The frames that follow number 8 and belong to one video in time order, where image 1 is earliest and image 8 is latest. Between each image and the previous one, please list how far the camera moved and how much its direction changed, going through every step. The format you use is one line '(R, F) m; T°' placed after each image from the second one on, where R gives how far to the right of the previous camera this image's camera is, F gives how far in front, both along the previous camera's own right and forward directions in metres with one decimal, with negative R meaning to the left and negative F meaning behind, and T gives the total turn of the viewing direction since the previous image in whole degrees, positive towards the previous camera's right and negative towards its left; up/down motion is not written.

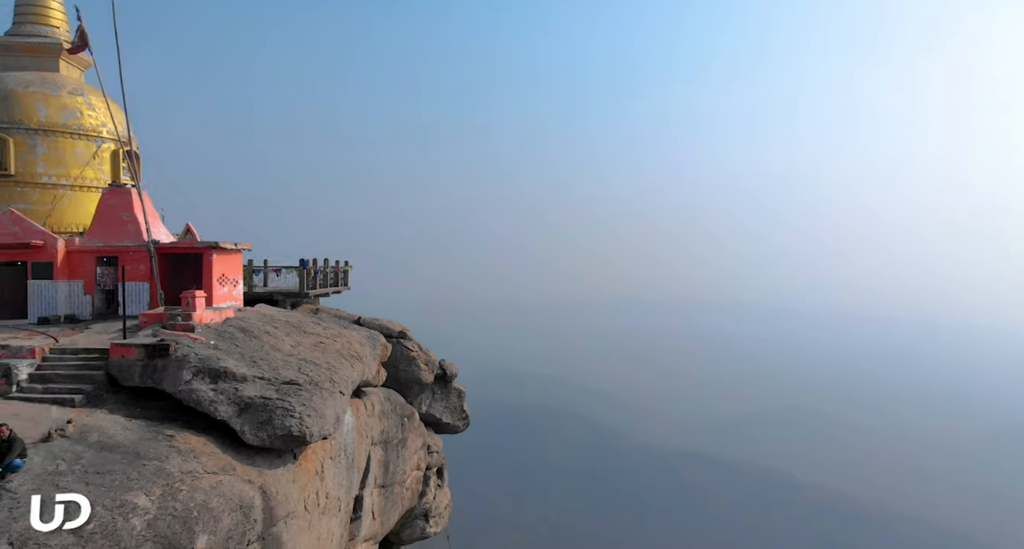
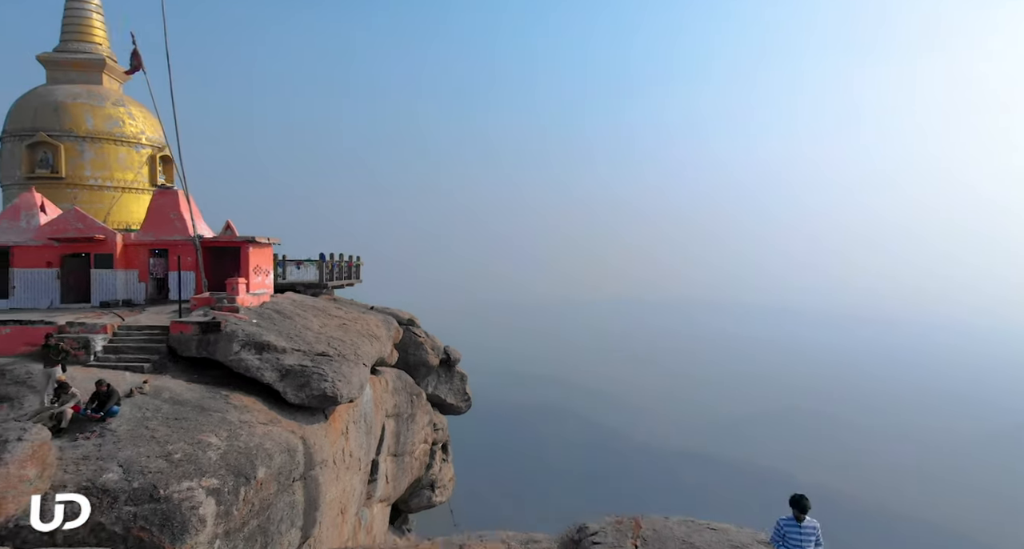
(0.0, -1.3) m; 0°
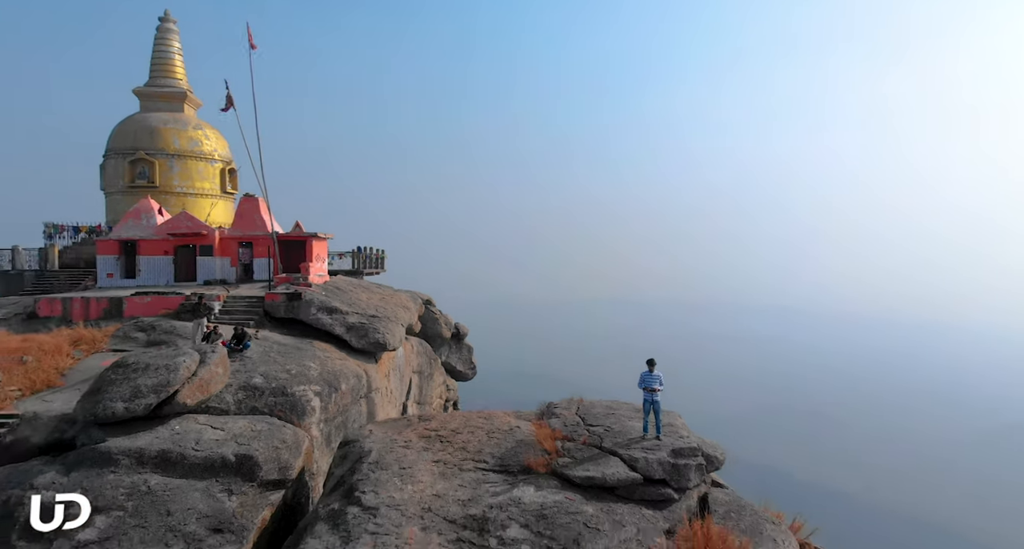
(+0.1, -3.2) m; 0°
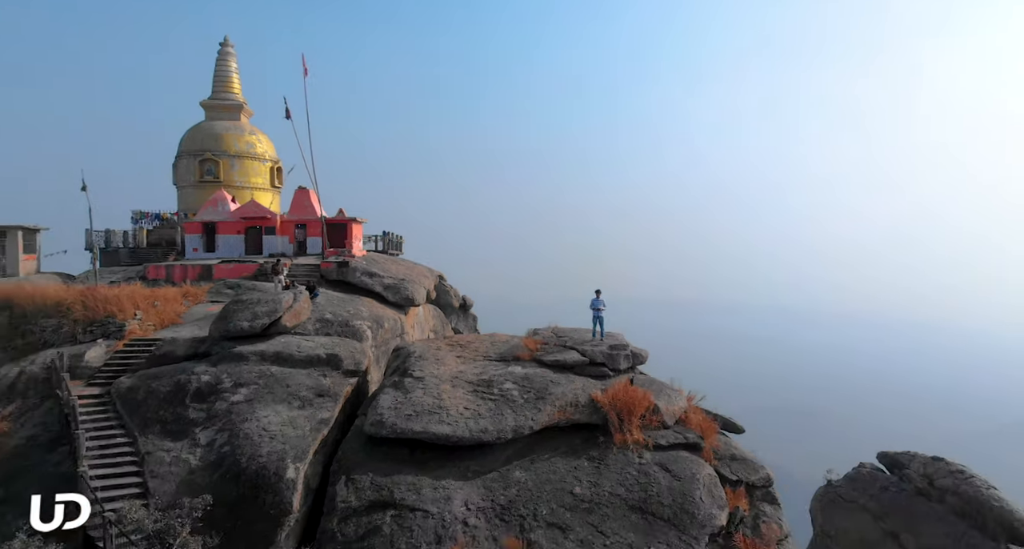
(+0.1, -3.5) m; 0°
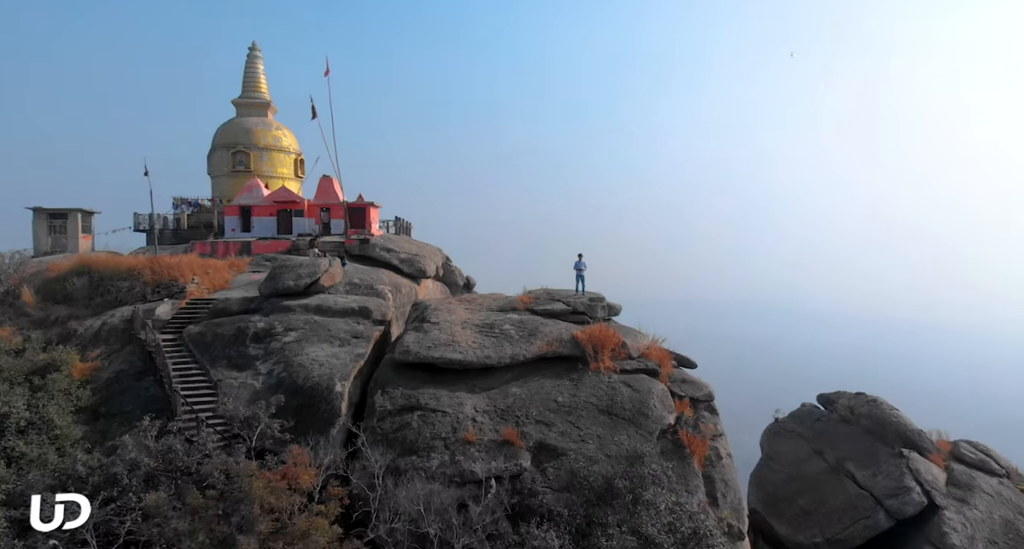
(0.0, -2.3) m; 0°
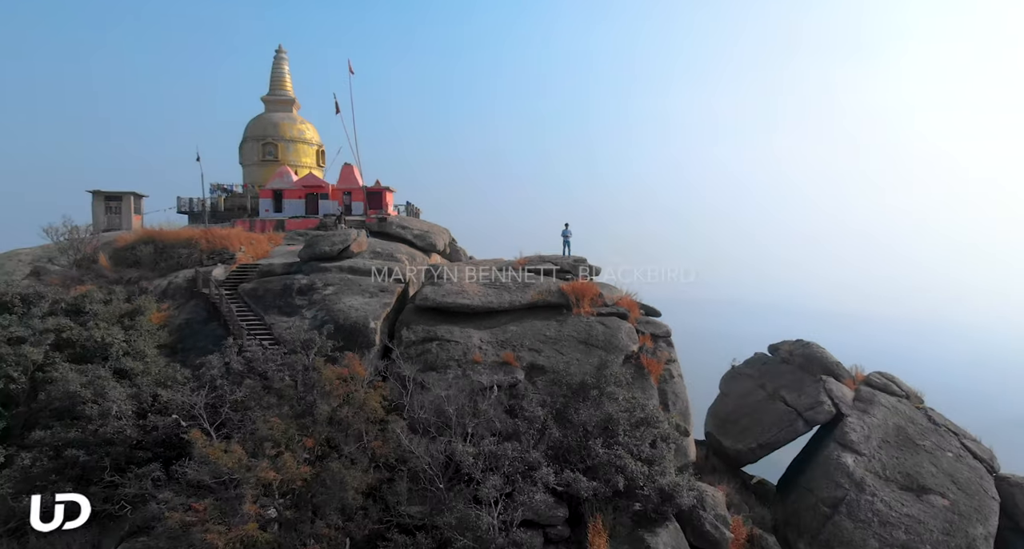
(+0.1, -2.6) m; 0°
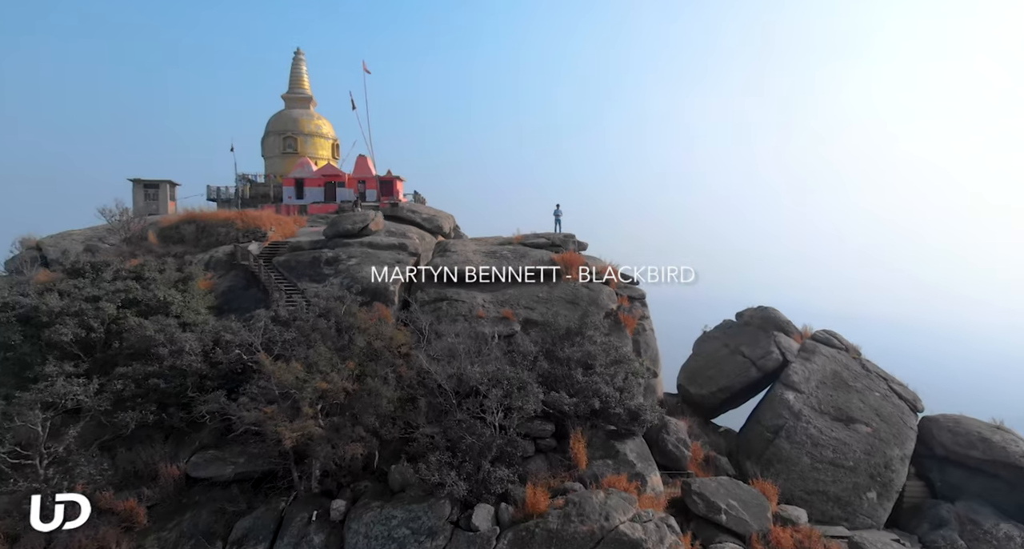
(0.0, -2.3) m; 0°
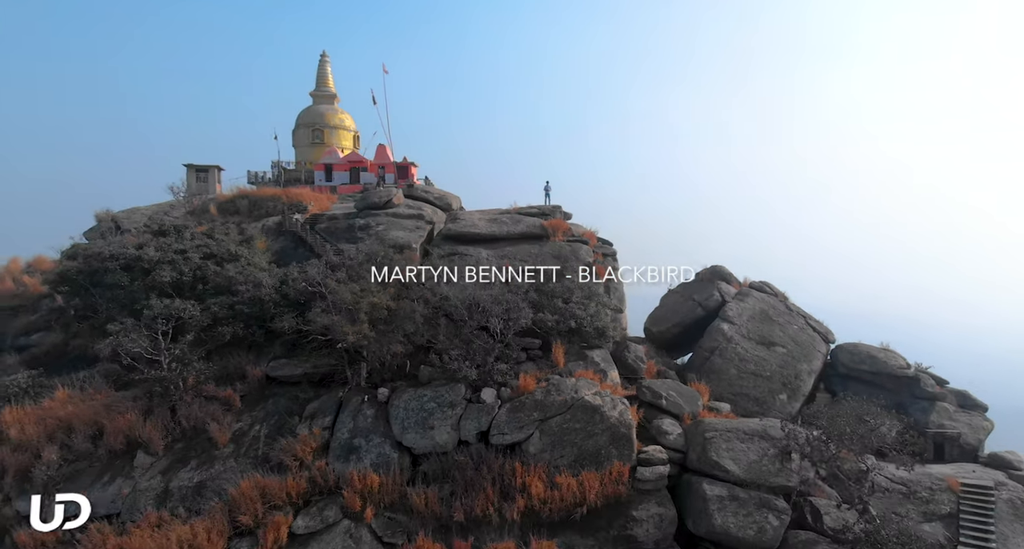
(+0.1, -4.0) m; 0°
